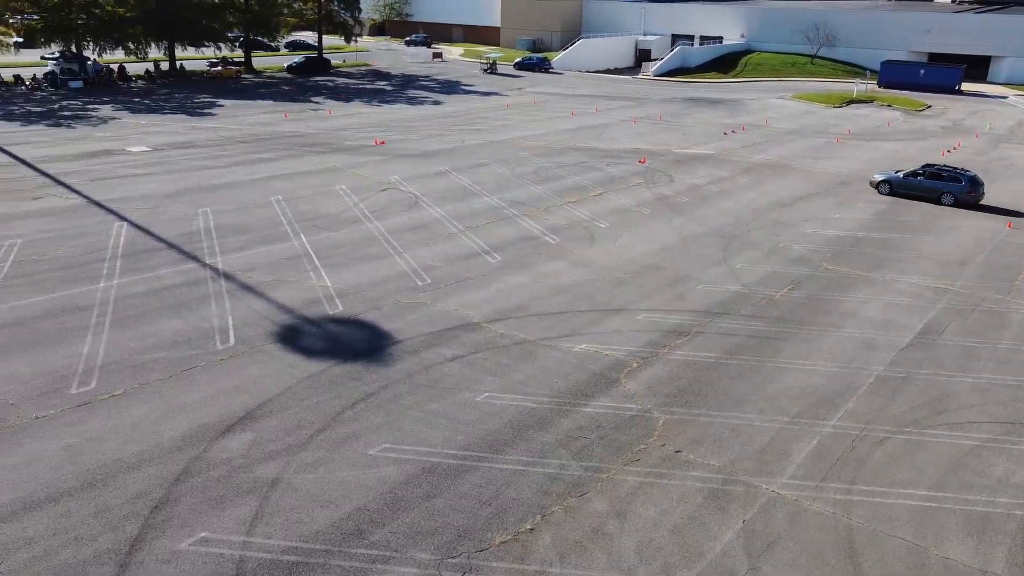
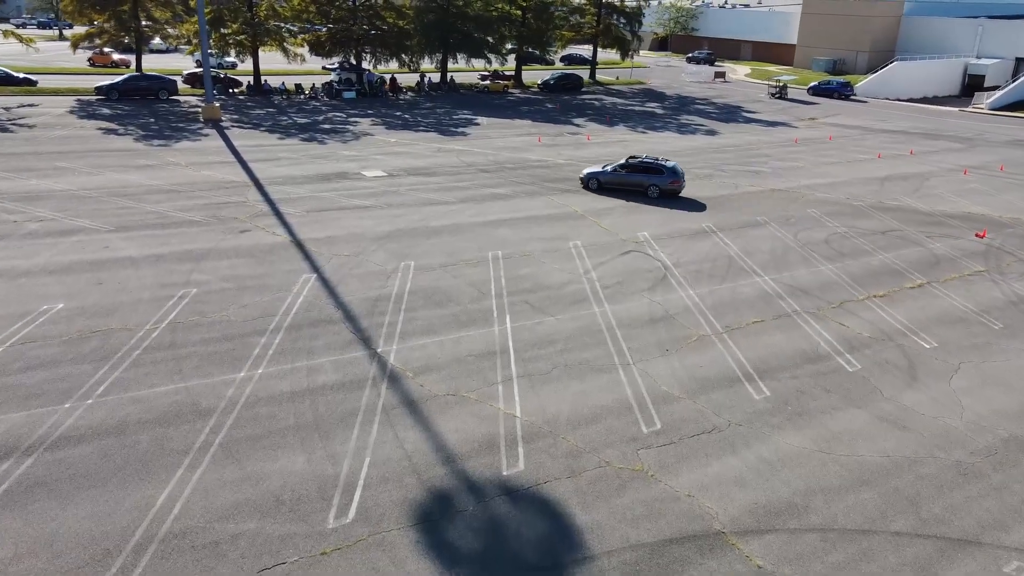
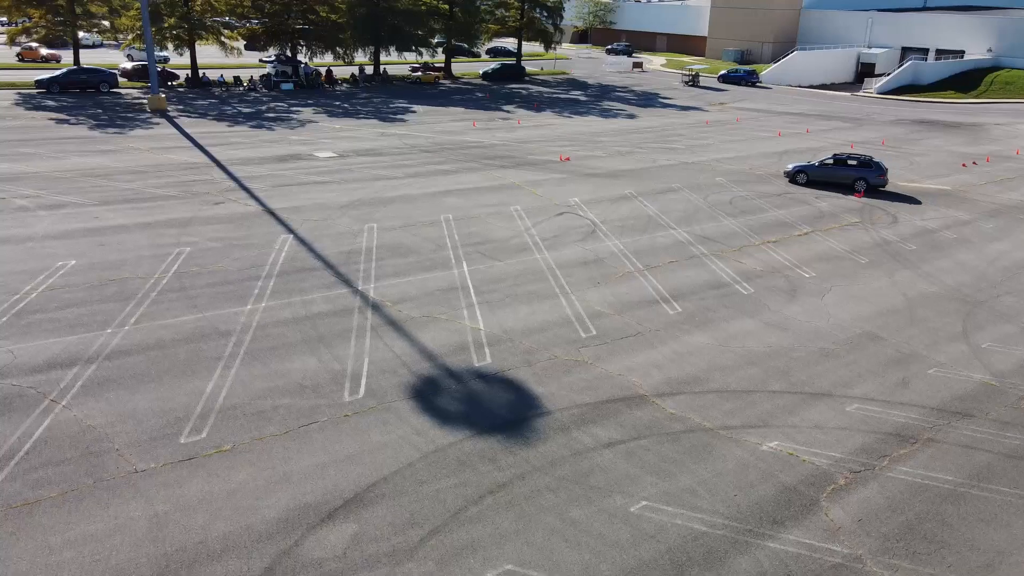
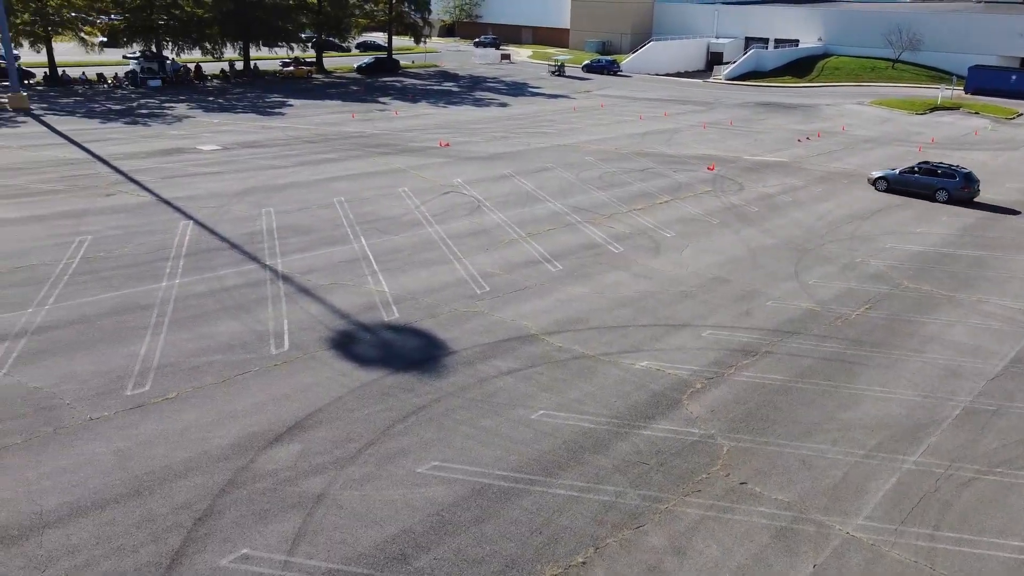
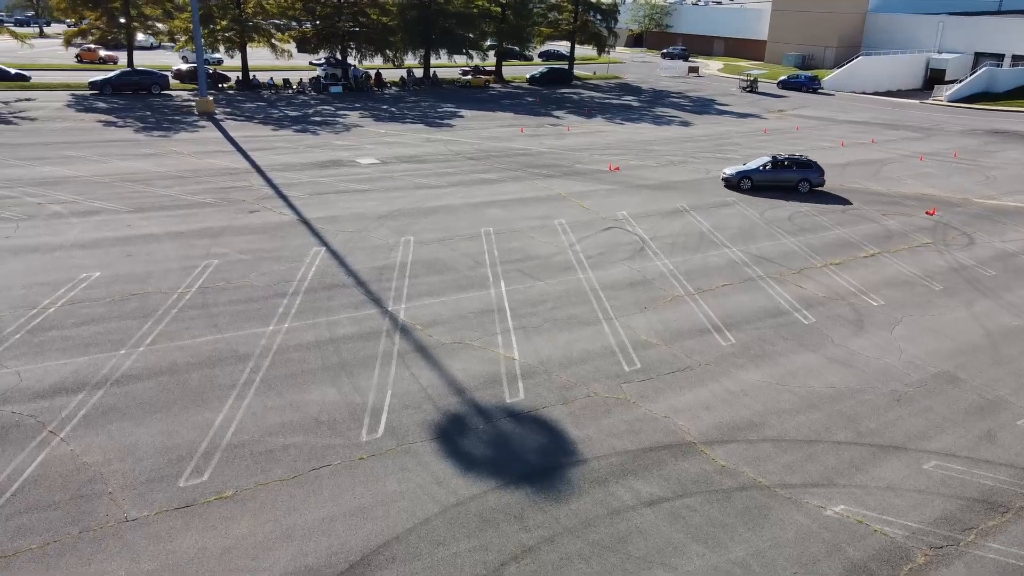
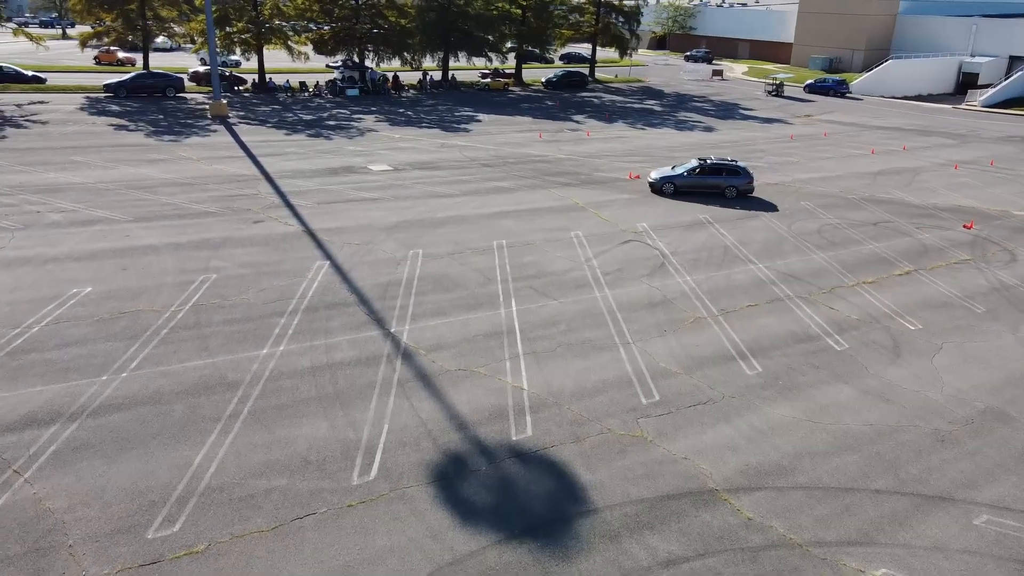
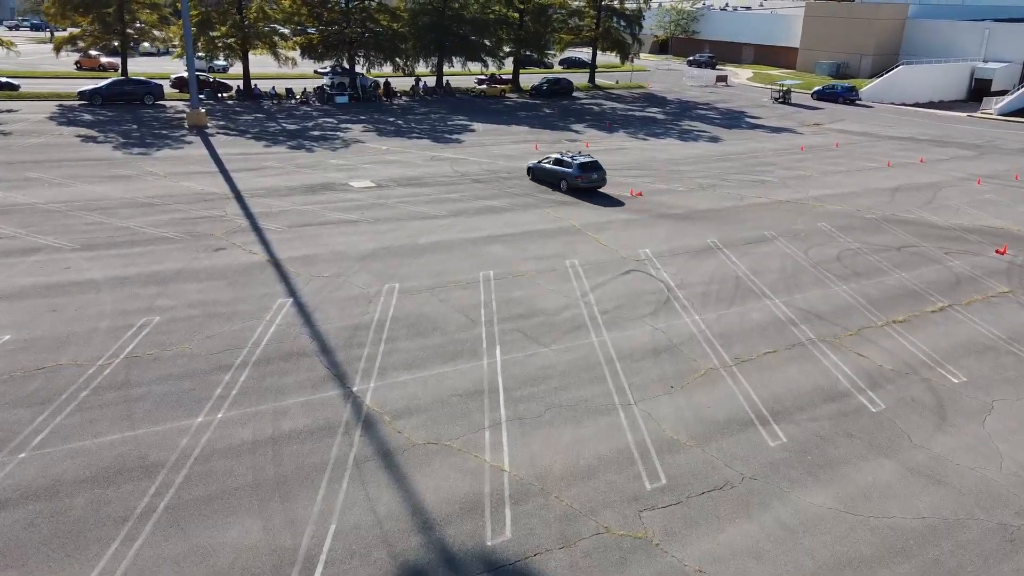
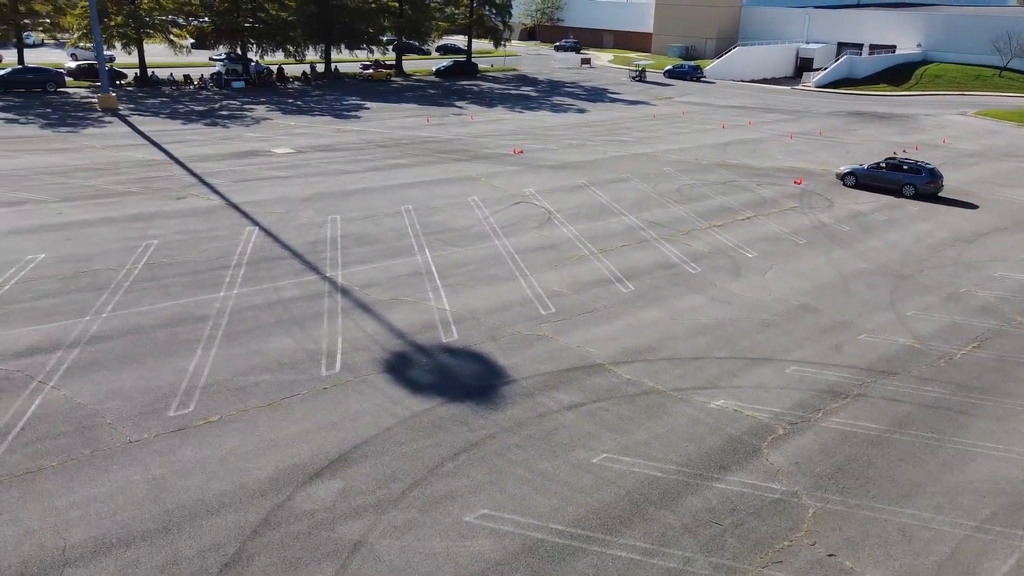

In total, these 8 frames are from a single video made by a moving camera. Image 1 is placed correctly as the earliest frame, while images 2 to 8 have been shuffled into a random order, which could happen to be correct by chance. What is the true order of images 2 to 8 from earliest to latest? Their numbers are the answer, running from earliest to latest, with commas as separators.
4, 8, 3, 5, 6, 2, 7
